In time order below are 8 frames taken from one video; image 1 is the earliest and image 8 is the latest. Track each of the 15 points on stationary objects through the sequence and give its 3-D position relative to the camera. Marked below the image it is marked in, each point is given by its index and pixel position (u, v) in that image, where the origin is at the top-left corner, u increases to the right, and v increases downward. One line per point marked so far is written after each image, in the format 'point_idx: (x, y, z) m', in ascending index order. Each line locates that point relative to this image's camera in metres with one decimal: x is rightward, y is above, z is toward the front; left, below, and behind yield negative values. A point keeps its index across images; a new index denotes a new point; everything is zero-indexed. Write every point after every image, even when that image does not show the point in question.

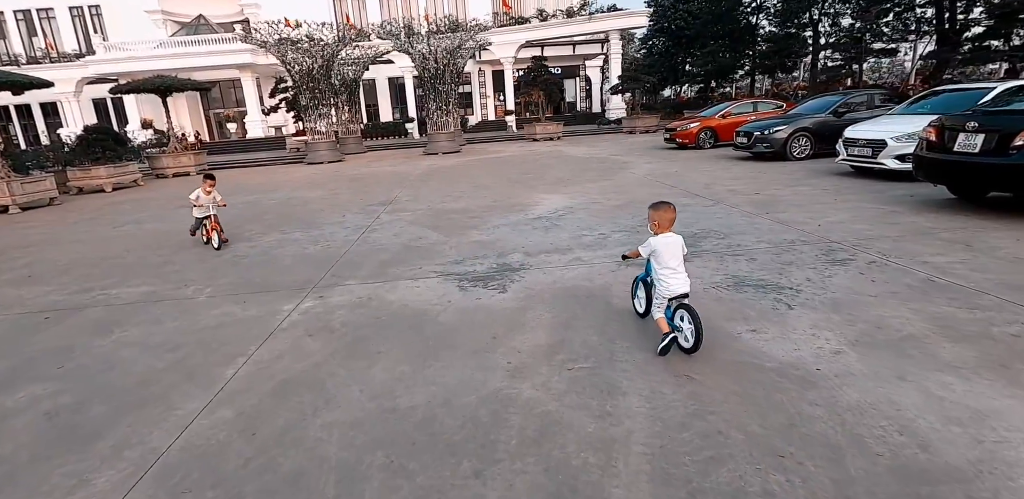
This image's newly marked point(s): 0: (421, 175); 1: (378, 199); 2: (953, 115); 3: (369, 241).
0: (-2.5, +2.0, +12.9) m
1: (-2.5, +0.9, +9.0) m
2: (+4.8, +1.4, +5.3) m
3: (-1.7, +0.1, +5.8) m
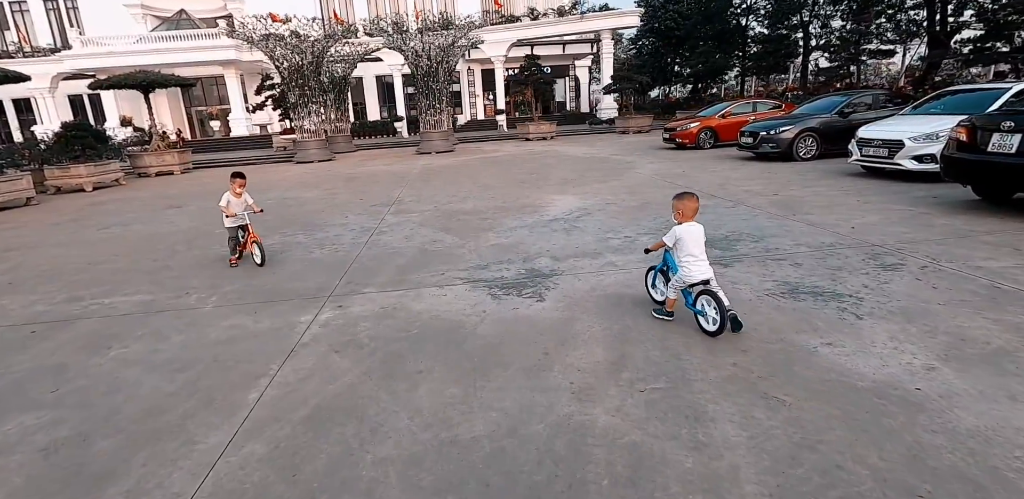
0: (-2.5, +1.9, +12.5) m
1: (-2.3, +0.9, +8.7) m
2: (+5.1, +1.4, +5.2) m
3: (-1.5, +0.1, +5.5) m
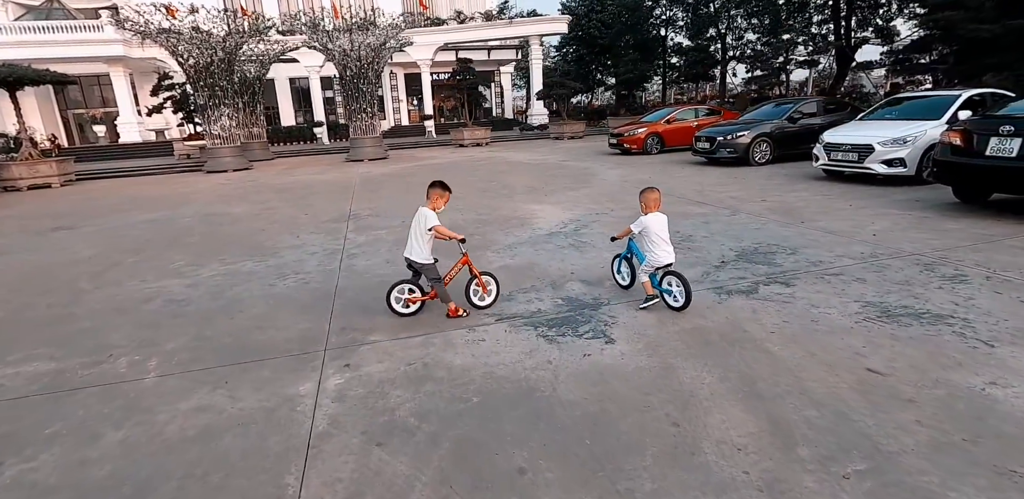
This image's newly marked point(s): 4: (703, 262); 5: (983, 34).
0: (-3.6, +1.5, +11.3) m
1: (-2.8, +0.5, +7.5) m
2: (+5.0, +1.4, +5.3) m
3: (-1.4, -0.2, +4.5) m
4: (+1.6, -0.1, +4.2) m
5: (+9.7, +4.4, +10.0) m
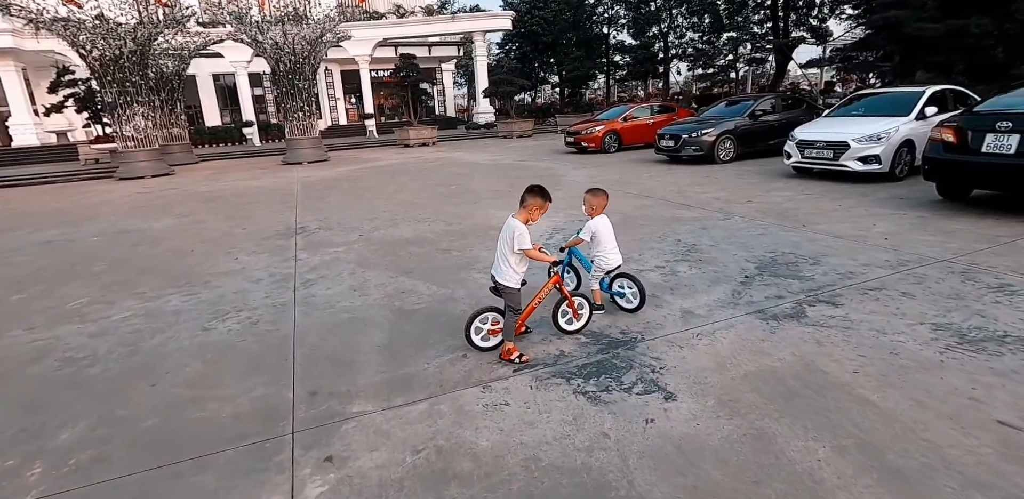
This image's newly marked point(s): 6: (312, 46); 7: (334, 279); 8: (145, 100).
0: (-4.4, +1.2, +10.2) m
1: (-3.2, +0.3, +6.5) m
2: (+4.8, +1.4, +5.2) m
3: (-1.4, -0.4, +3.7) m
4: (+1.6, -0.2, +3.7) m
5: (+8.8, +4.6, +10.3) m
6: (-6.6, +6.7, +16.3) m
7: (-1.5, -0.3, +4.2) m
8: (-11.7, +4.8, +15.7) m
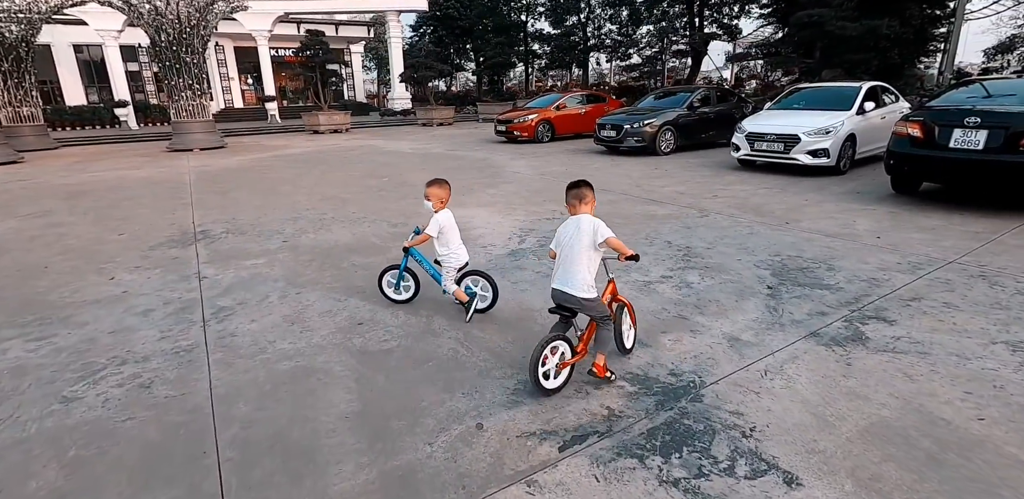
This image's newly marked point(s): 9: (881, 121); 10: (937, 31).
0: (-5.5, +1.2, +8.6) m
1: (-3.7, +0.2, +5.1) m
2: (+4.4, +1.5, +5.2) m
3: (-1.4, -0.5, +2.7) m
4: (+1.6, -0.3, +3.2) m
5: (+7.4, +4.8, +10.9) m
6: (-8.8, +6.7, +14.0) m
7: (-1.6, -0.4, +3.2) m
8: (-13.7, +4.6, +12.6) m
9: (+5.7, +2.0, +7.7) m
10: (+11.3, +5.8, +13.2) m
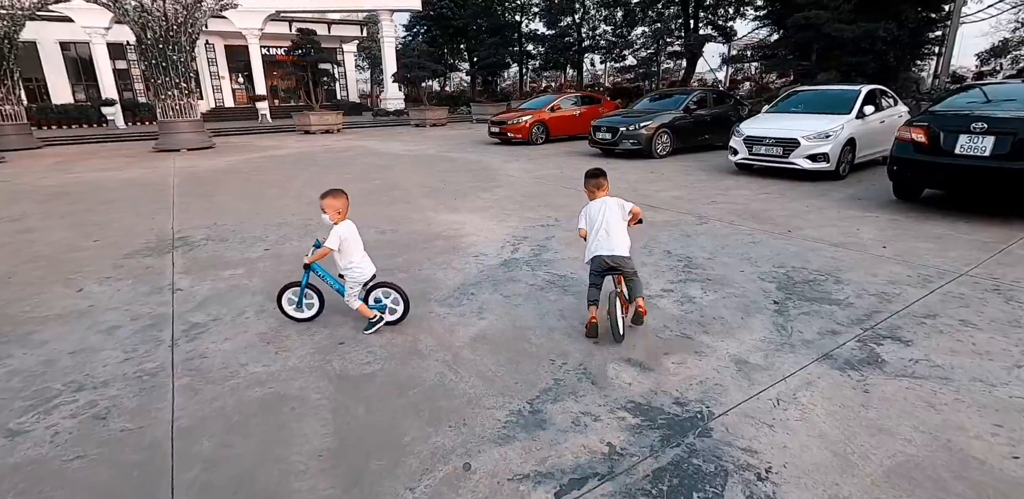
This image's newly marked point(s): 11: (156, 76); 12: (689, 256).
0: (-5.6, +1.1, +8.3) m
1: (-3.7, +0.1, +4.9) m
2: (+4.4, +1.4, +5.0) m
3: (-1.5, -0.6, +2.4) m
4: (+1.5, -0.3, +3.0) m
5: (+7.3, +4.7, +10.8) m
6: (-9.0, +6.6, +13.7) m
7: (-1.7, -0.4, +3.0) m
8: (-13.8, +4.6, +12.3) m
9: (+5.6, +1.9, +7.6) m
10: (+11.2, +5.7, +13.2) m
11: (-10.1, +4.9, +14.0) m
12: (+1.4, -0.1, +4.0) m
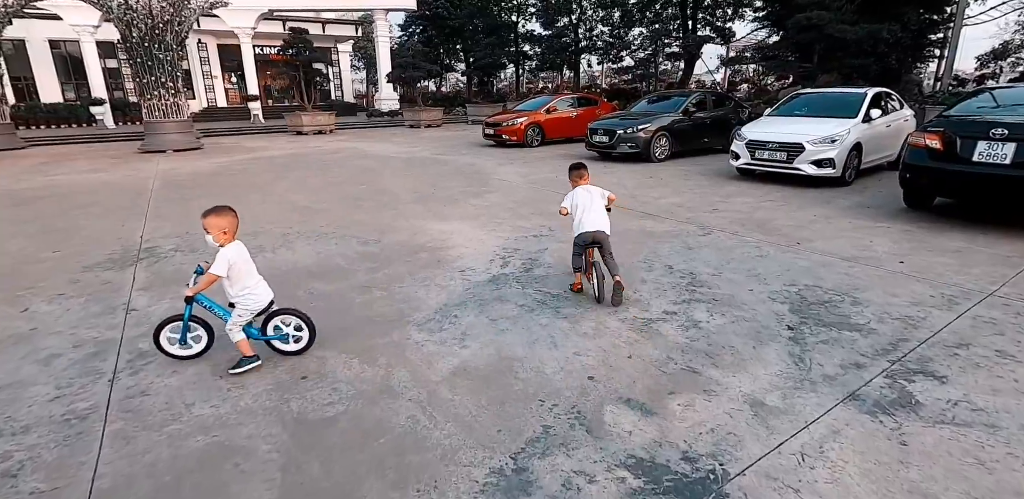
0: (-5.8, +1.0, +8.0) m
1: (-3.8, 0.0, +4.6) m
2: (+4.3, +1.2, +4.7) m
3: (-1.5, -0.7, +2.1) m
4: (+1.4, -0.5, +2.8) m
5: (+7.2, +4.6, +10.5) m
6: (-9.1, +6.5, +13.4) m
7: (-1.7, -0.5, +2.6) m
8: (-14.0, +4.5, +11.9) m
9: (+5.5, +1.8, +7.3) m
10: (+11.1, +5.6, +13.0) m
11: (-10.2, +4.8, +13.6) m
12: (+1.3, -0.2, +3.7) m
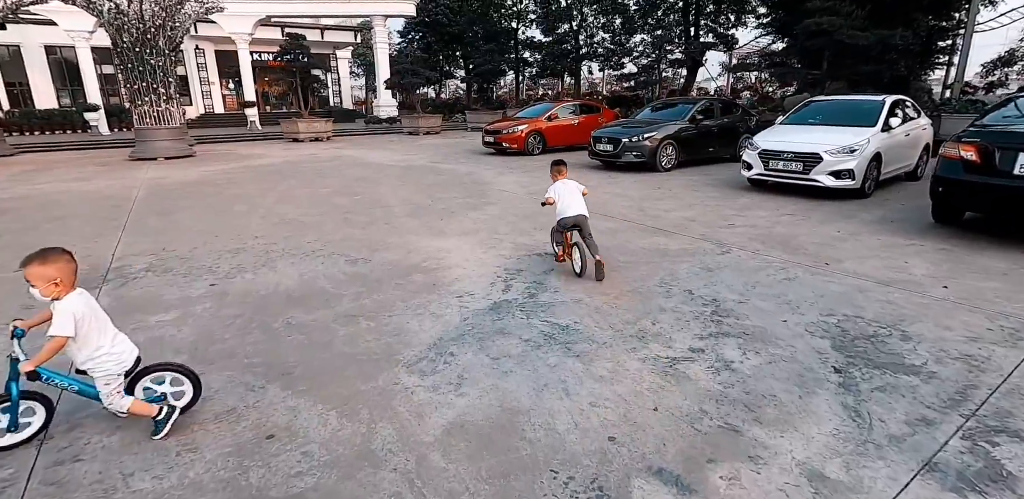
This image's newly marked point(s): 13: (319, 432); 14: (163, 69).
0: (-5.7, +0.8, +7.6) m
1: (-3.8, -0.2, +4.2) m
2: (+4.3, +1.1, +4.4) m
3: (-1.5, -0.8, +1.8) m
4: (+1.5, -0.6, +2.4) m
5: (+7.2, +4.3, +10.2) m
6: (-9.1, +6.3, +13.1) m
7: (-1.7, -0.7, +2.3) m
8: (-13.9, +4.2, +11.5) m
9: (+5.5, +1.6, +7.0) m
10: (+11.1, +5.3, +12.7) m
11: (-10.2, +4.6, +13.3) m
12: (+1.4, -0.3, +3.3) m
13: (-0.8, -0.7, +2.1) m
14: (-9.6, +5.0, +13.6) m
